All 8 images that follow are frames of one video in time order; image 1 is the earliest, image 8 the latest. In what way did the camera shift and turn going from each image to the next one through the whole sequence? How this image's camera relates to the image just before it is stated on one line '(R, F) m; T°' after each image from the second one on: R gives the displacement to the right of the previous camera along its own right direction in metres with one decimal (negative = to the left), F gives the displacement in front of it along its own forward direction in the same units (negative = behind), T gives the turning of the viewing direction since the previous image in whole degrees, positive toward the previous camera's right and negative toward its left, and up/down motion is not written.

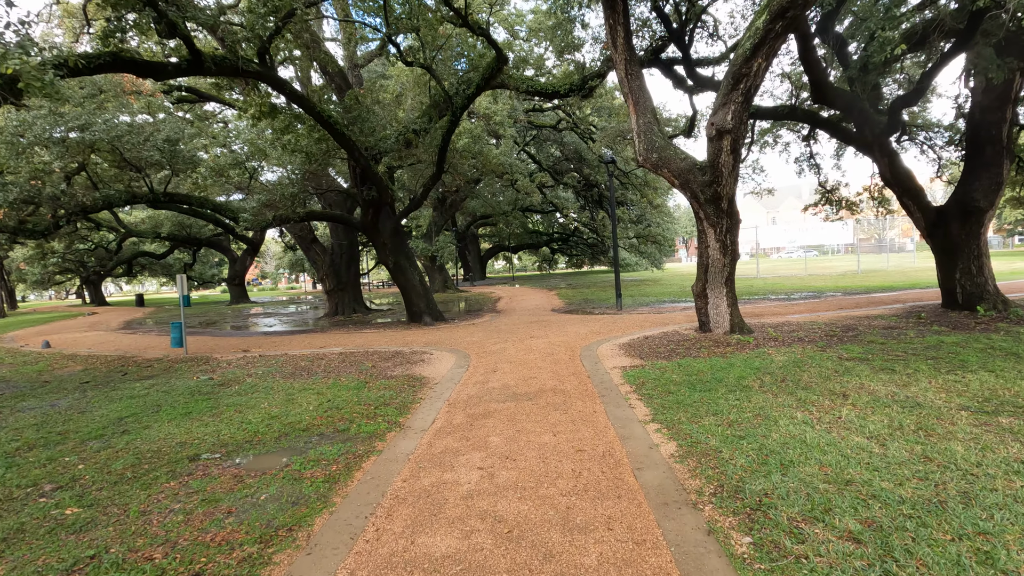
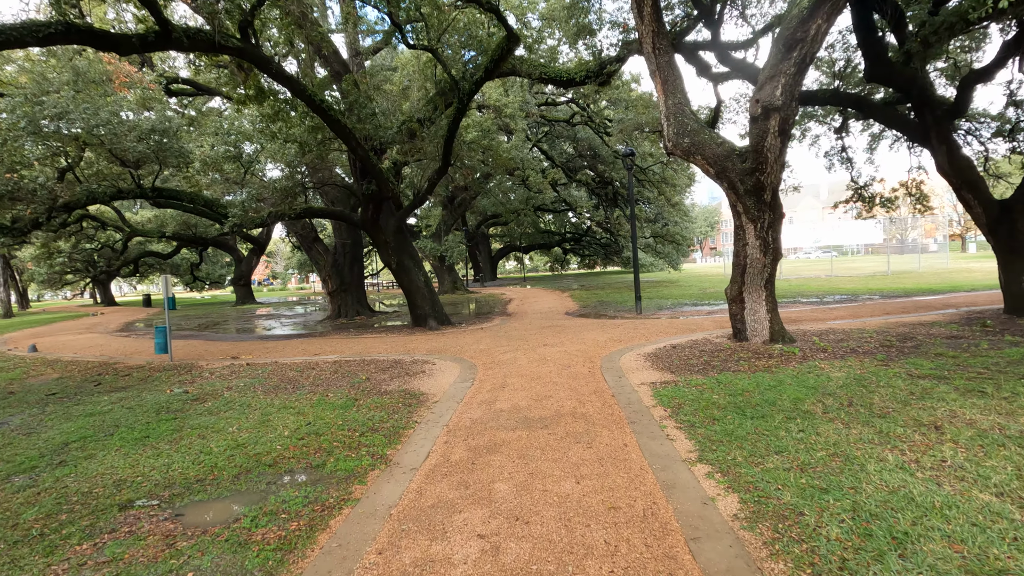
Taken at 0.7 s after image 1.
(0.0, +1.0) m; -1°
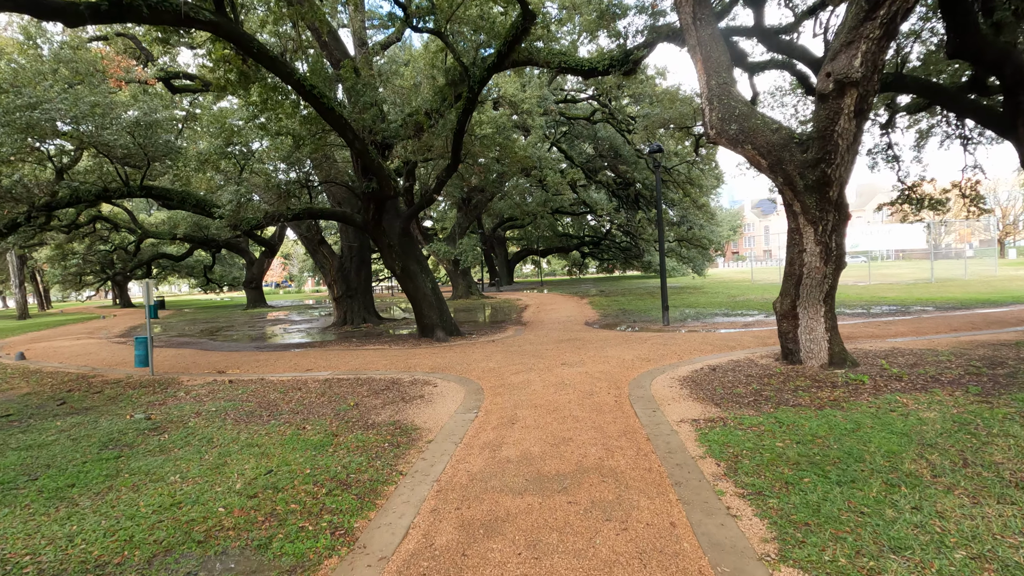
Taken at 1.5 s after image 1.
(+0.1, +1.1) m; -2°
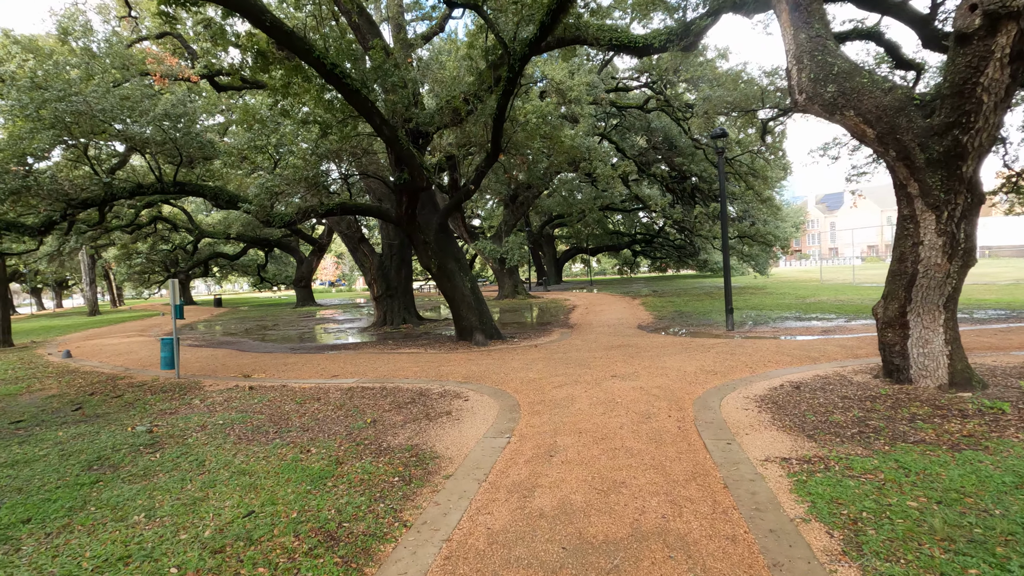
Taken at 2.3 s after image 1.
(+0.1, +1.0) m; -5°
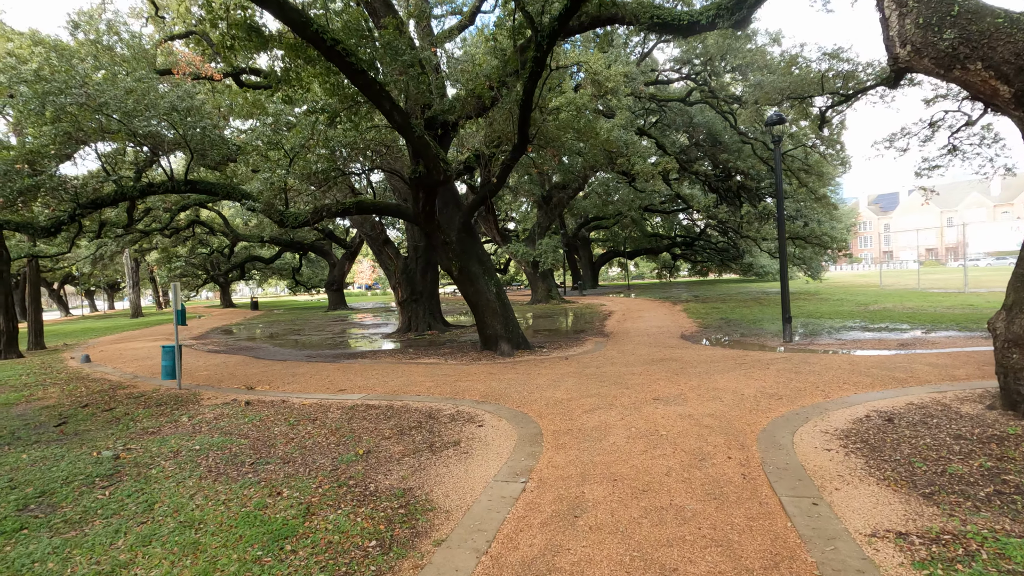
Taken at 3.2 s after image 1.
(+0.1, +1.0) m; -4°
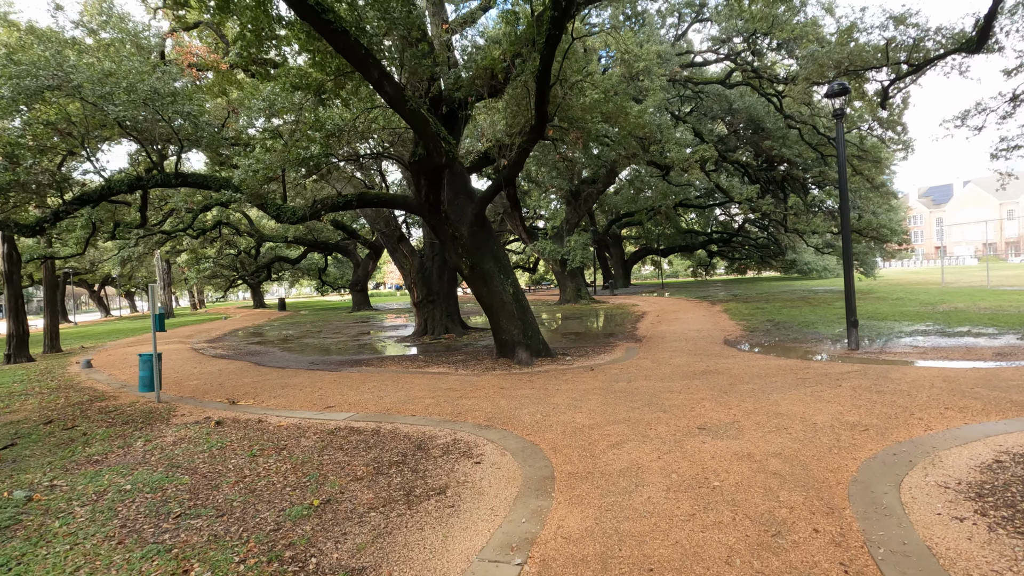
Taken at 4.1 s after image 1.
(+0.2, +1.2) m; -3°
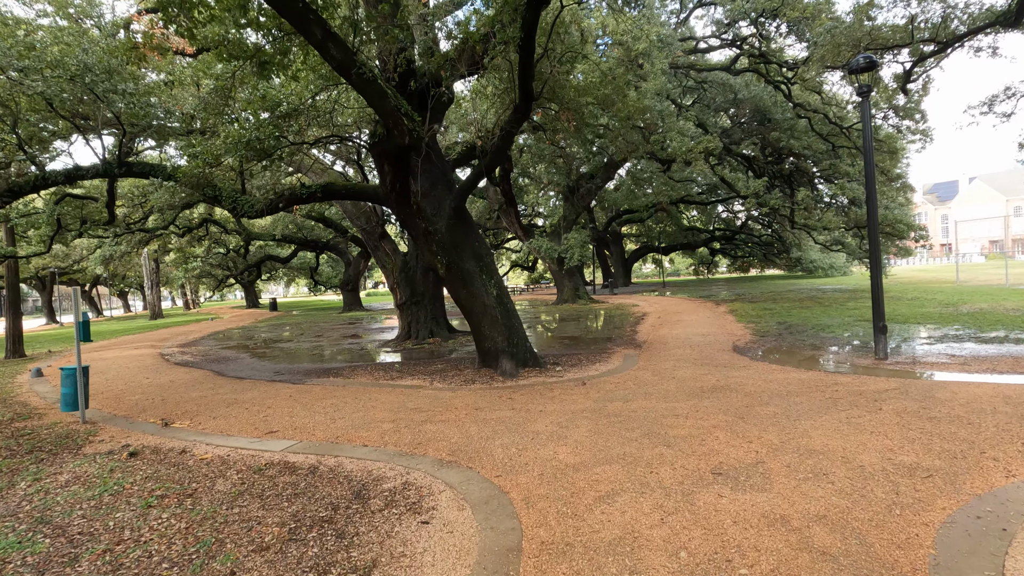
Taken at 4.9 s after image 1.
(+0.3, +1.0) m; 0°
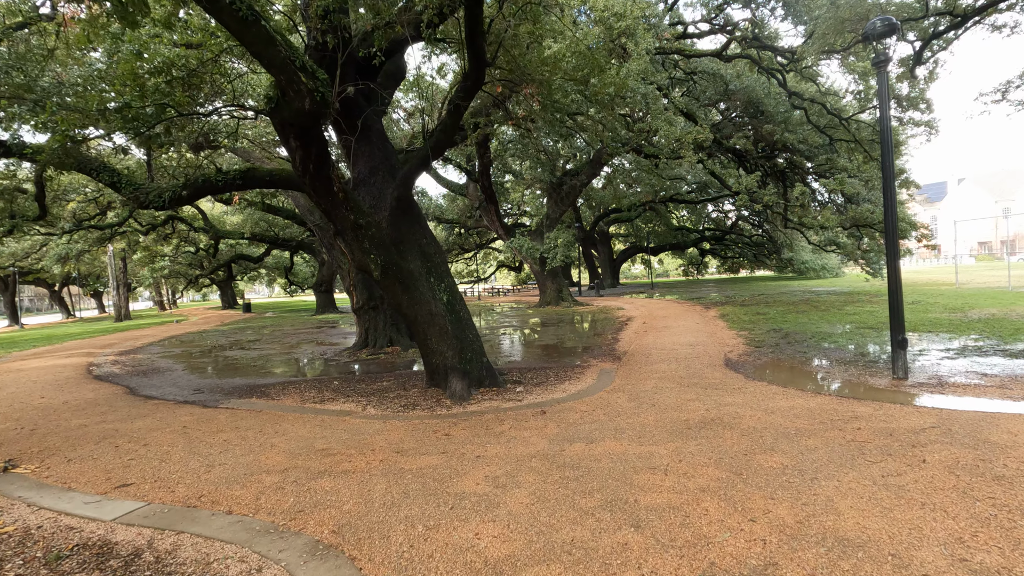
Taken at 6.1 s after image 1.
(+0.5, +1.3) m; +1°
